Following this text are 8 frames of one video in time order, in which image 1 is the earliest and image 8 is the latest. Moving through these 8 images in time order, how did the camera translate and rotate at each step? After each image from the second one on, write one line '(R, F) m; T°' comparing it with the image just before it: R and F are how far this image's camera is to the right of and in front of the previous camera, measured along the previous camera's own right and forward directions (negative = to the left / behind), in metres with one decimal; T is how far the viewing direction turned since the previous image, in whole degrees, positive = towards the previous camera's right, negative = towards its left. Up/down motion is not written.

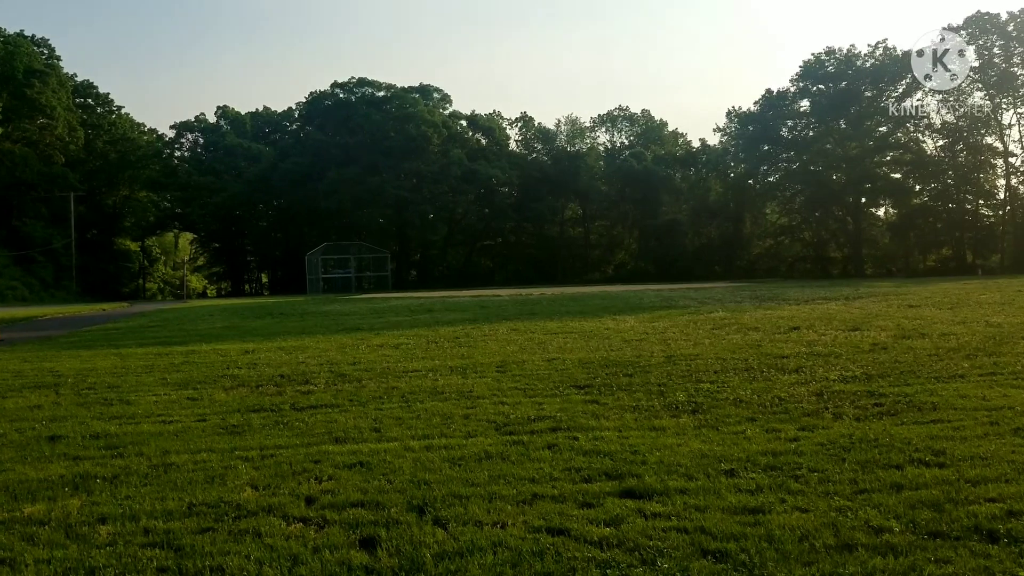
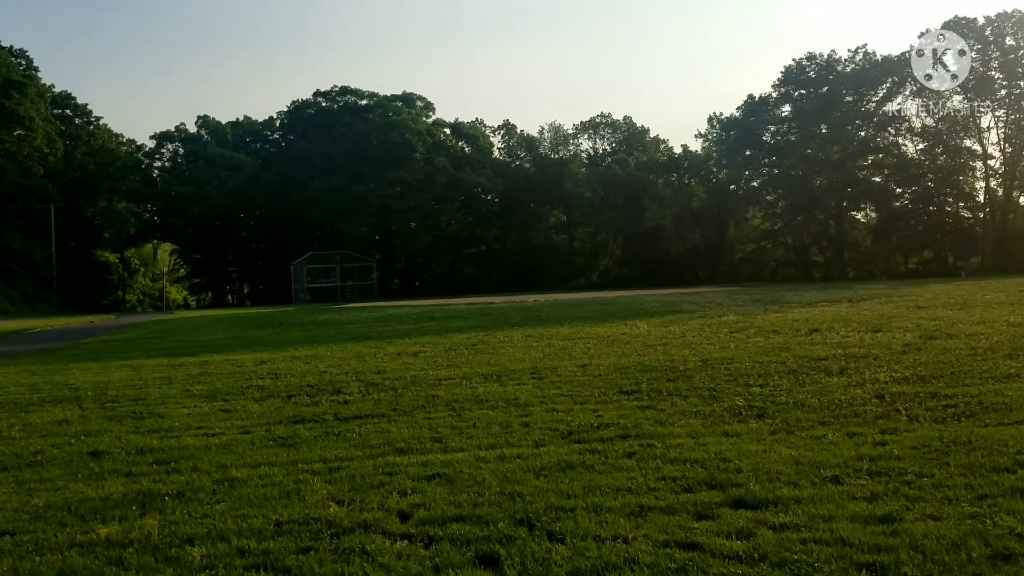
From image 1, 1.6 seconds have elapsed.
(-0.6, +0.2) m; +1°
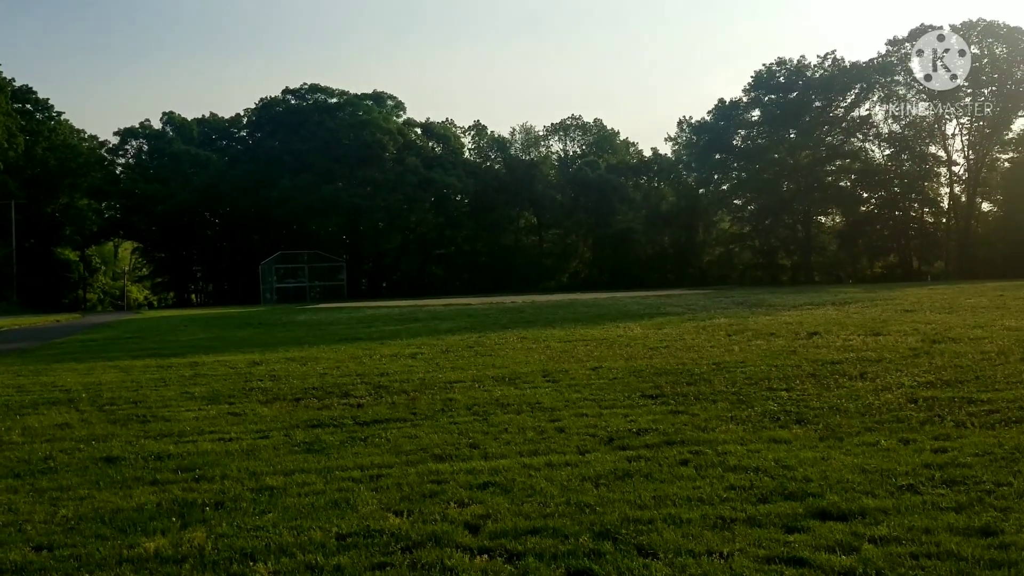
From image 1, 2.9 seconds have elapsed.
(-0.5, +0.2) m; +2°
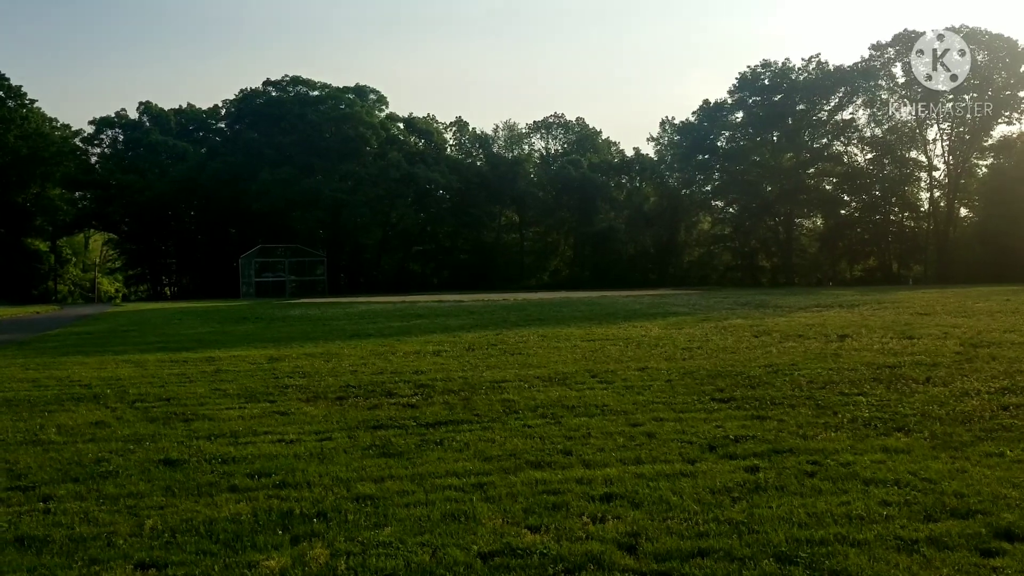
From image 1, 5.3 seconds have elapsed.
(-0.8, +0.4) m; +2°
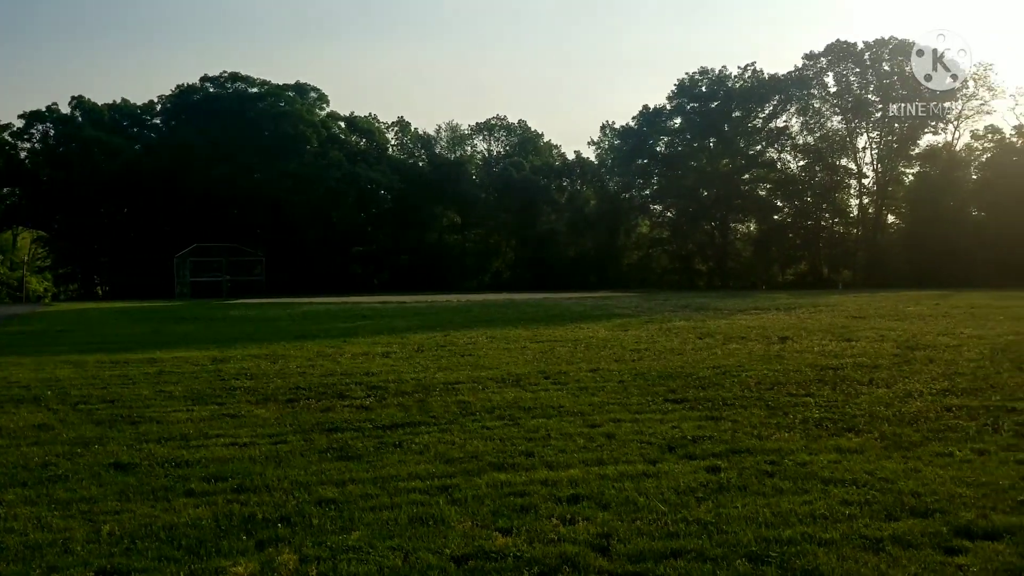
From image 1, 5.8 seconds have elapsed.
(-0.1, 0.0) m; +4°
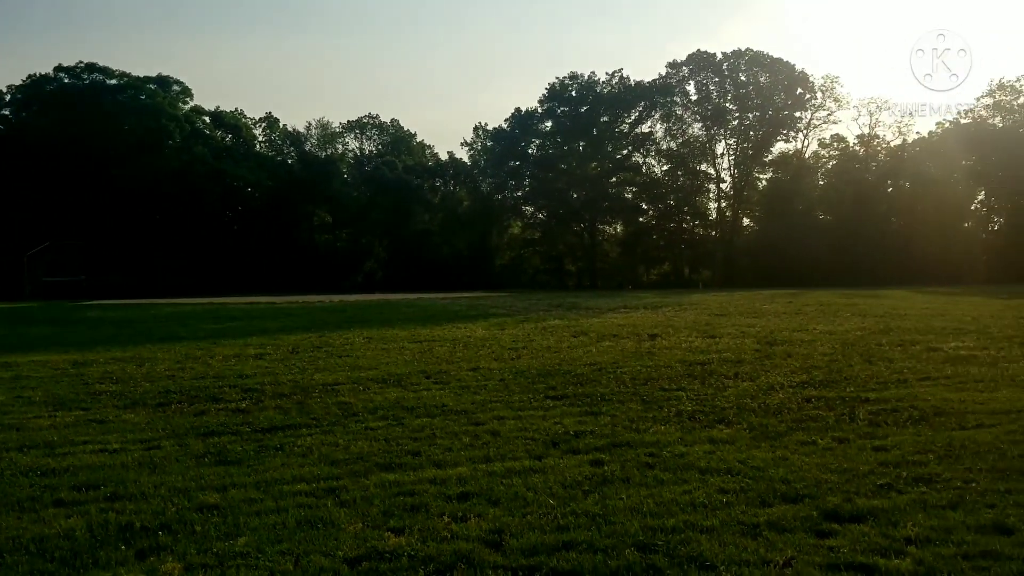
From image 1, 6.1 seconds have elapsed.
(-0.1, 0.0) m; +9°
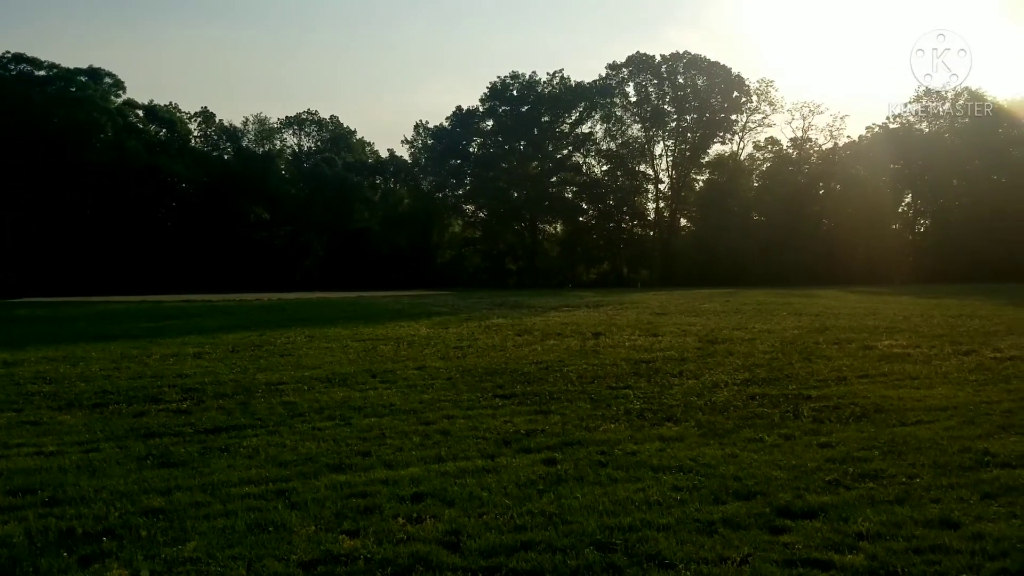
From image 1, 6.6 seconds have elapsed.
(-0.1, 0.0) m; +4°
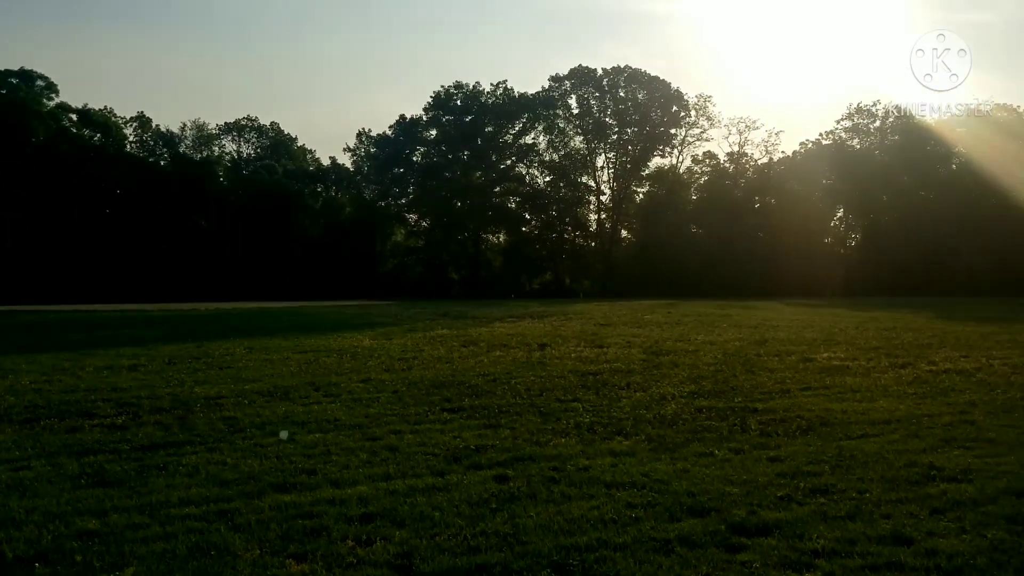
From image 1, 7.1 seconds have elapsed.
(-0.1, +0.1) m; +4°
